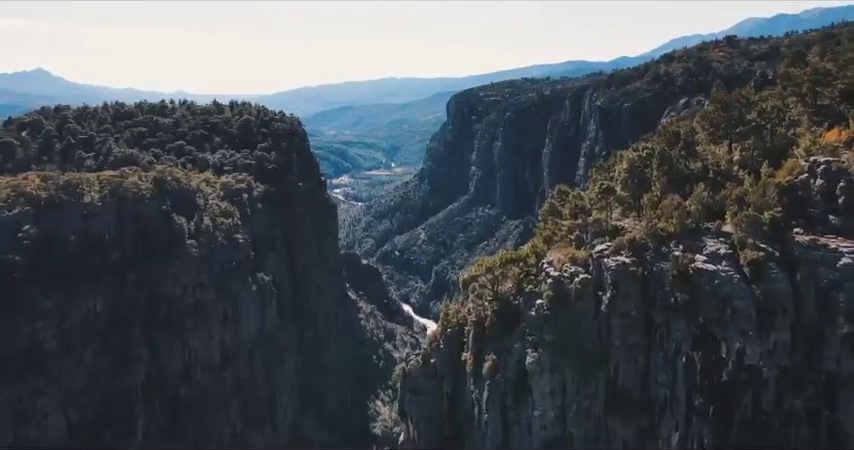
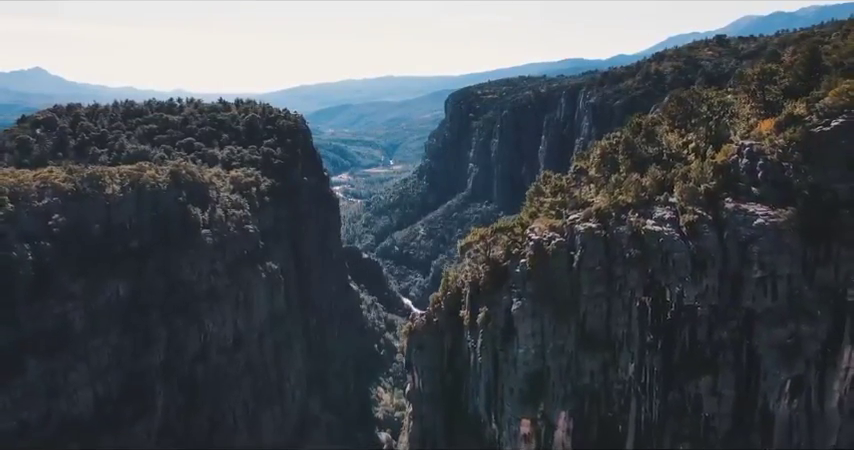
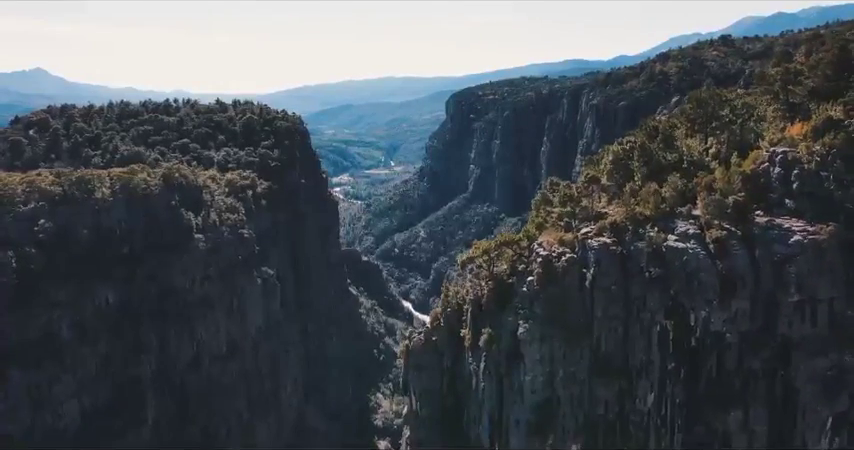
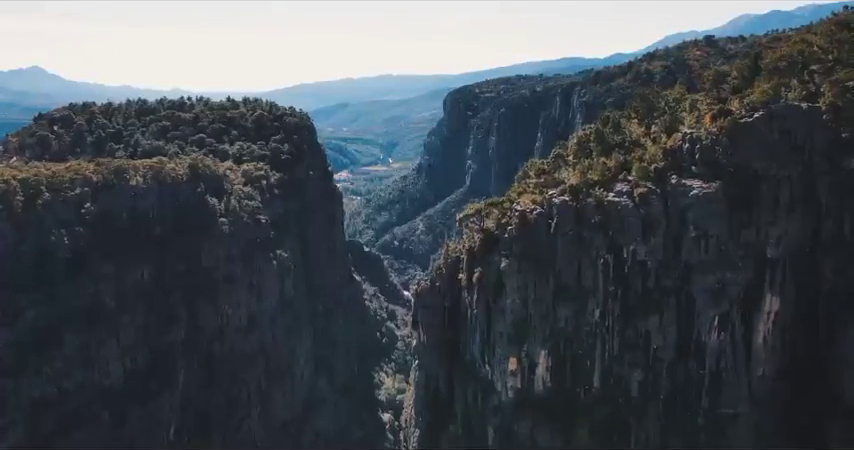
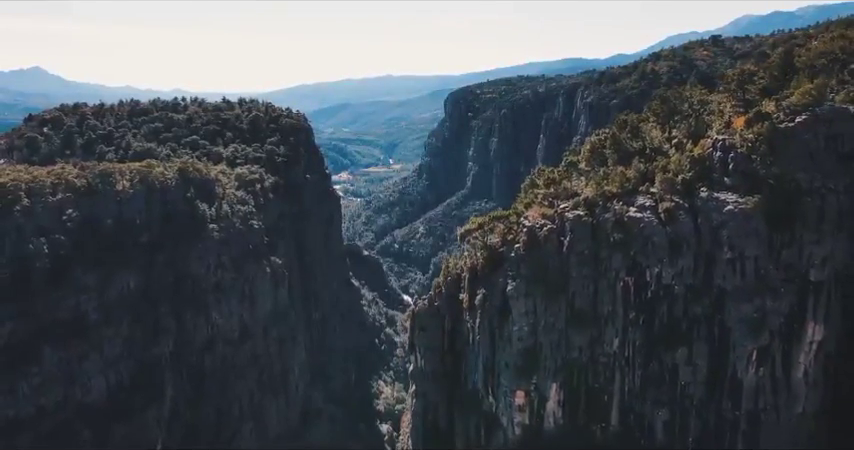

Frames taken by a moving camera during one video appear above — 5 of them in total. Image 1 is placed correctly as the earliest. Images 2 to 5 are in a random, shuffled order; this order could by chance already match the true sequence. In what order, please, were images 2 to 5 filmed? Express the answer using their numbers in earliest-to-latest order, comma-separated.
3, 2, 5, 4
